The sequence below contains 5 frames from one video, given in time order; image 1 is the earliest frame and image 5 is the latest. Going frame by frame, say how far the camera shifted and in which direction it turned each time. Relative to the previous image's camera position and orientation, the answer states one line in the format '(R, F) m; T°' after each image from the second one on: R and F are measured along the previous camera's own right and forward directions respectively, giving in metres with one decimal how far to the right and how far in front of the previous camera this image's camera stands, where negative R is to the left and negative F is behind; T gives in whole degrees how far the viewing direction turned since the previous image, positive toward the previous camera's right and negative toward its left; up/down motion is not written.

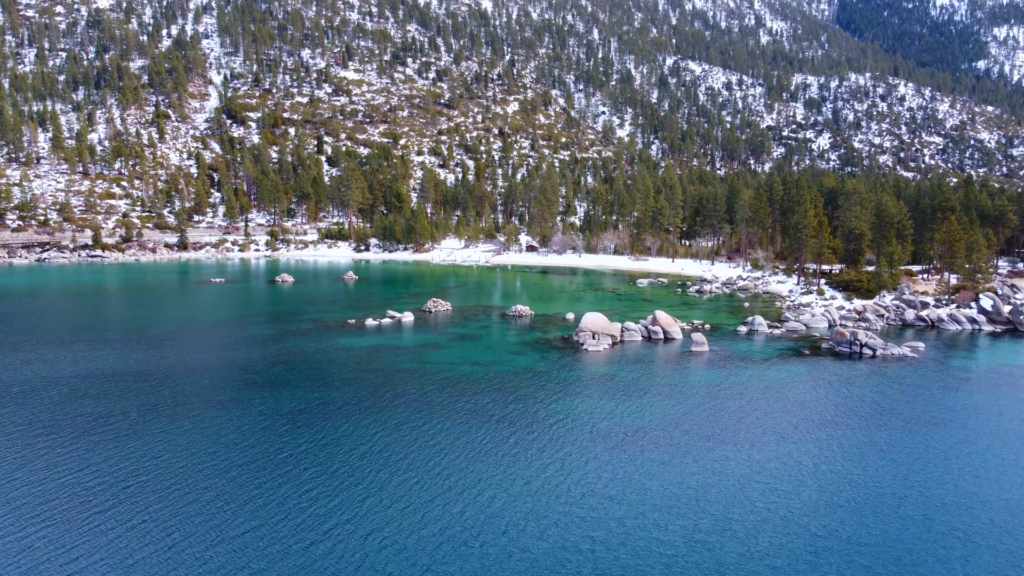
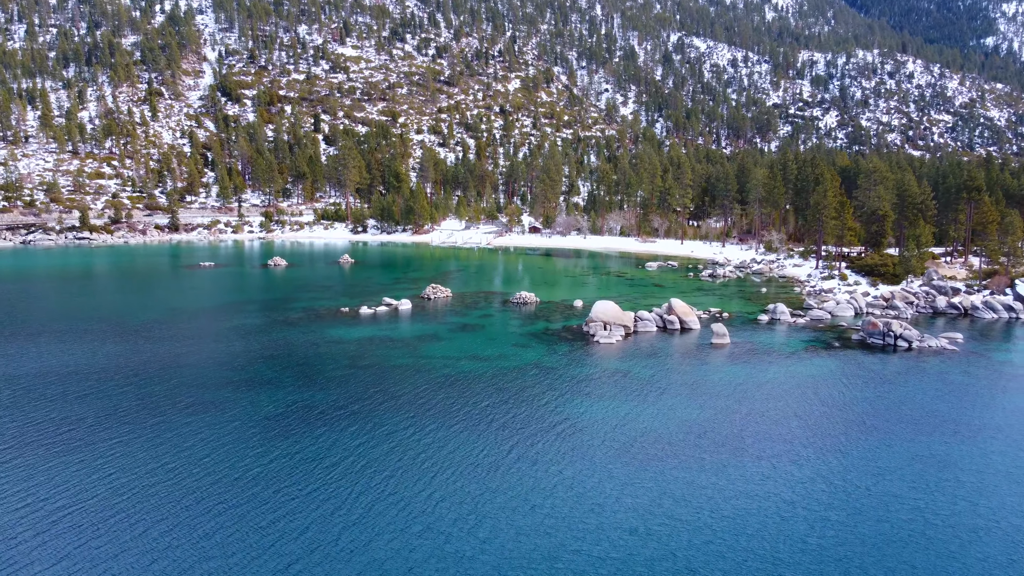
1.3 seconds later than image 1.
(-0.2, +3.5) m; 0°
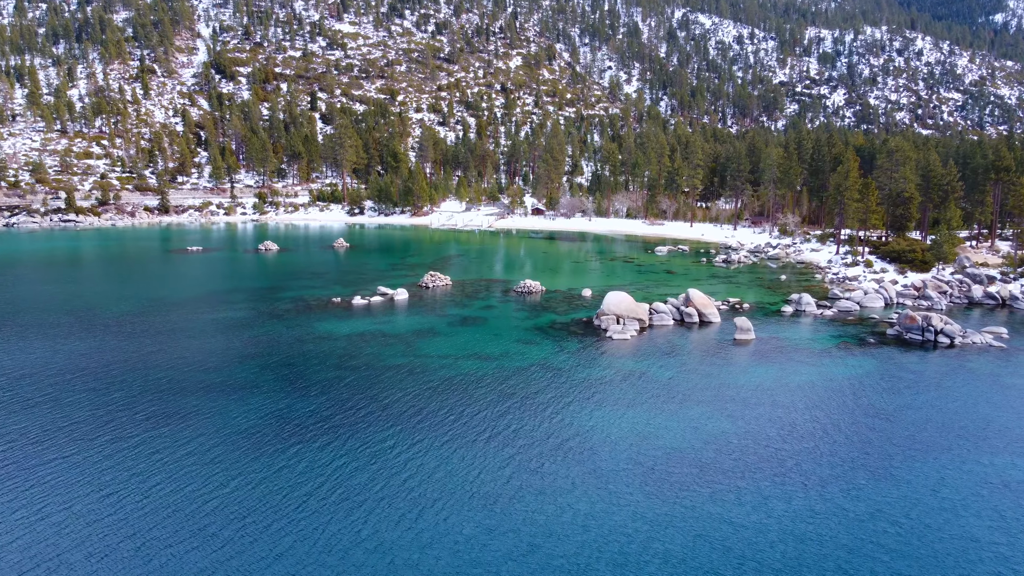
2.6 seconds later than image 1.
(-0.2, +3.5) m; 0°
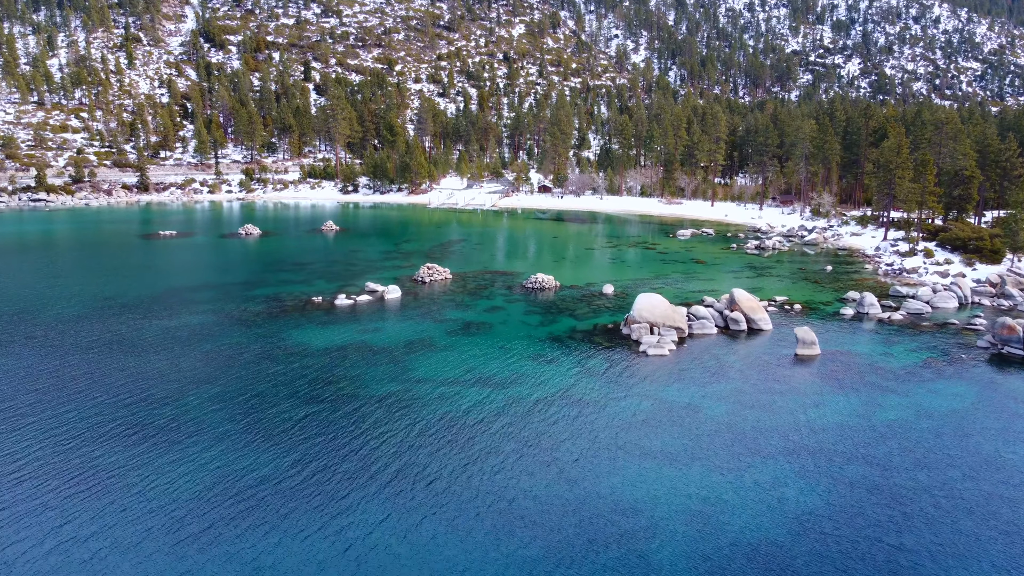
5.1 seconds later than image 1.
(-0.4, +6.8) m; 0°
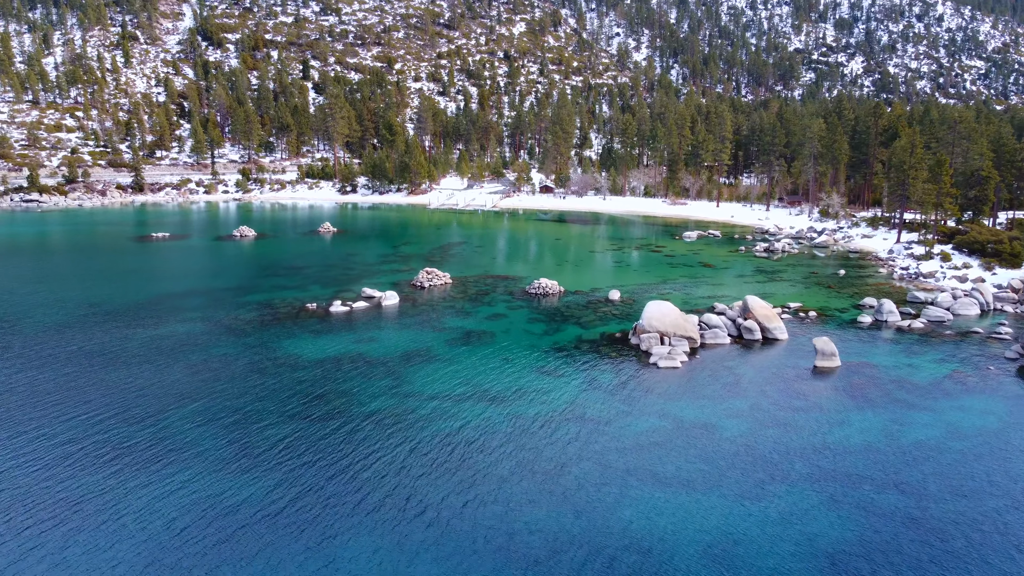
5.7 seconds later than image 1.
(-0.1, +1.6) m; 0°
